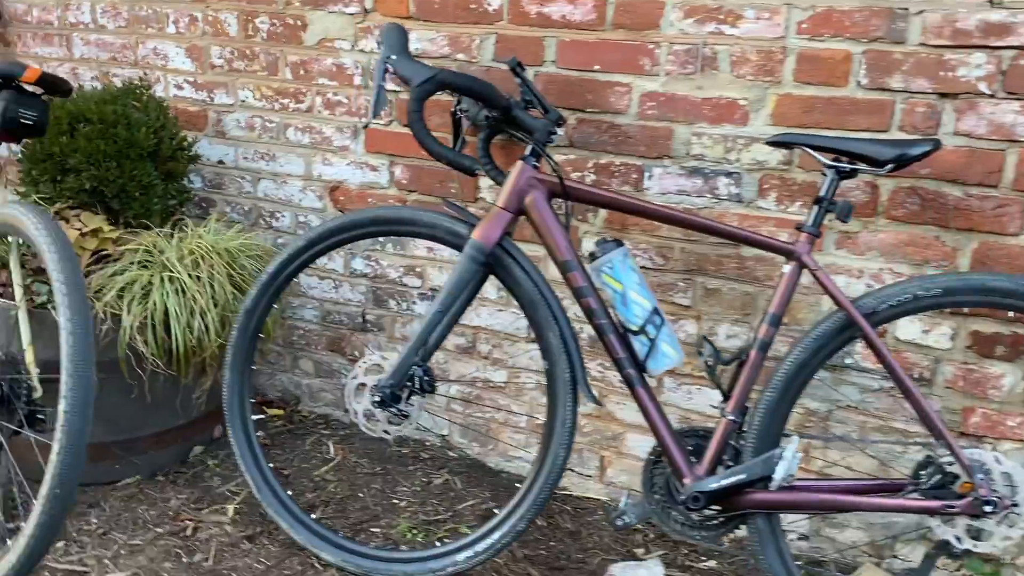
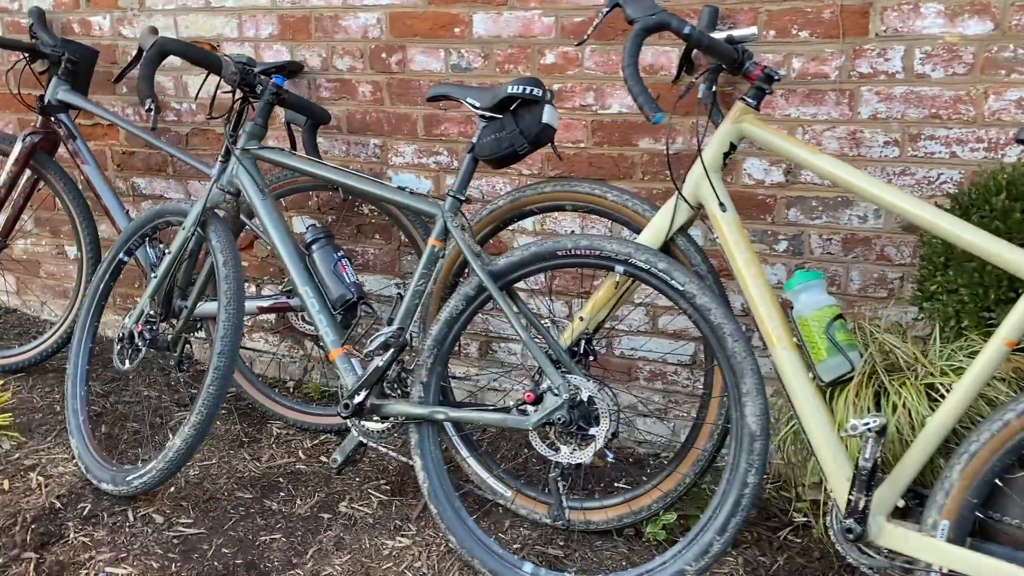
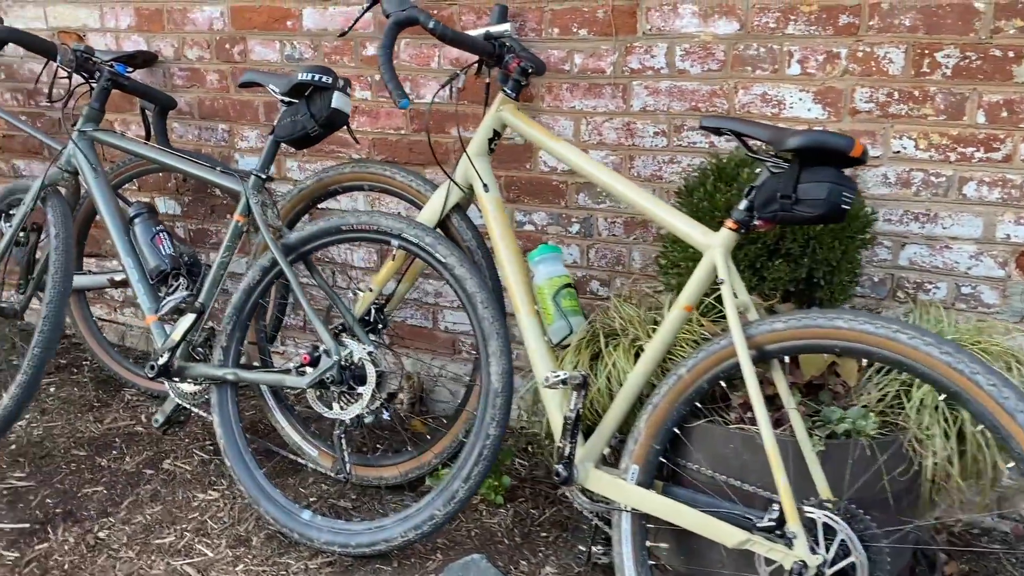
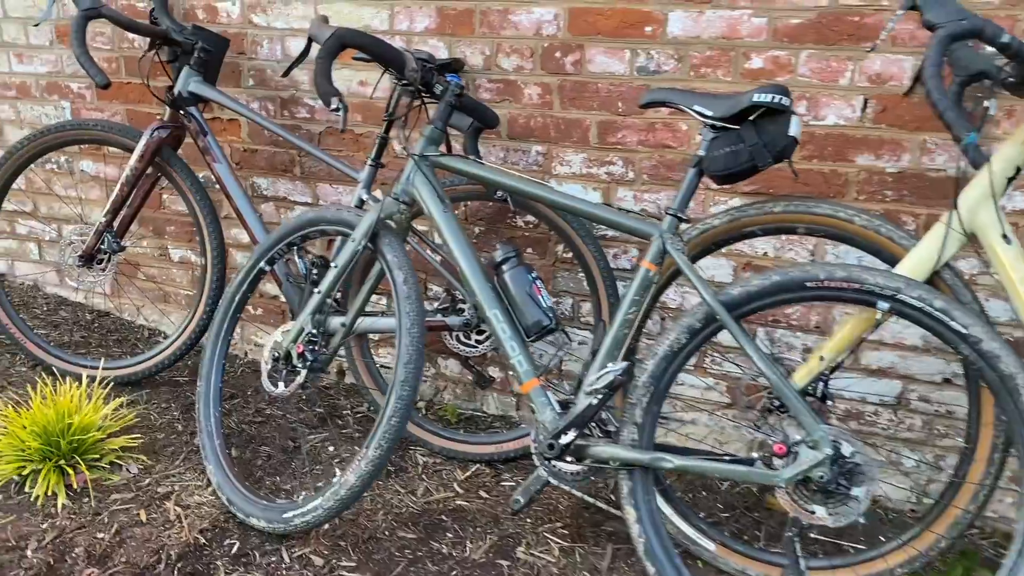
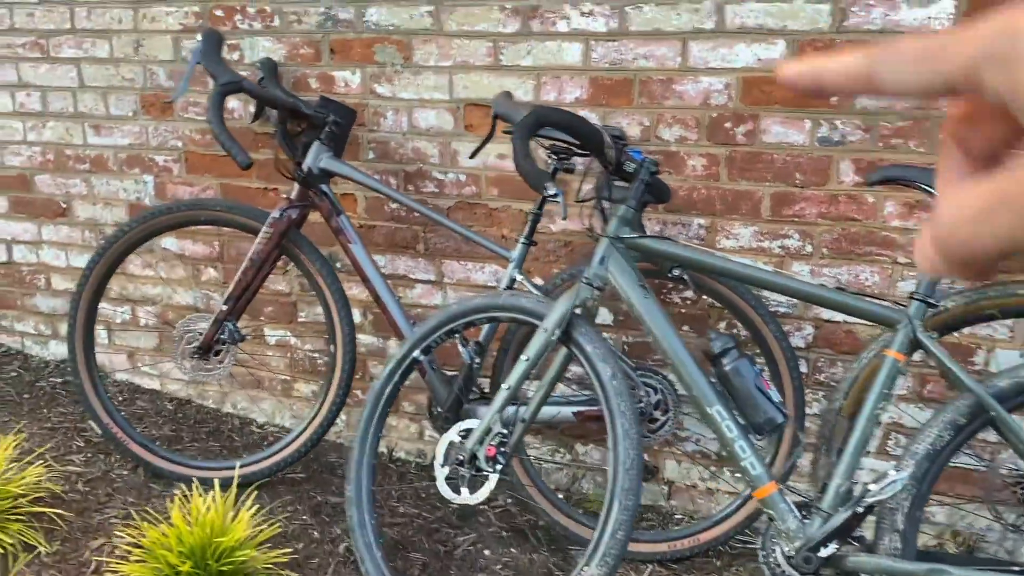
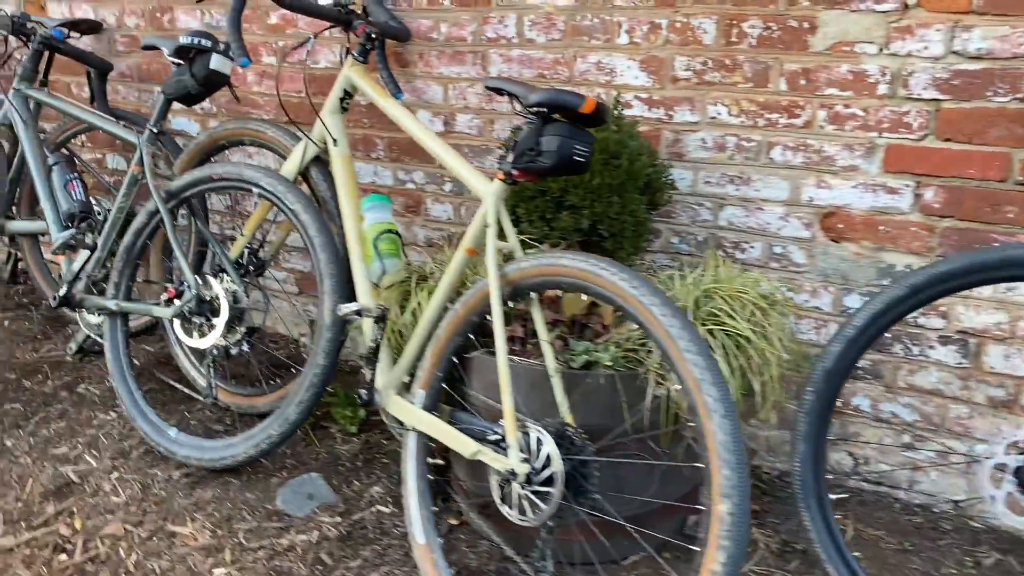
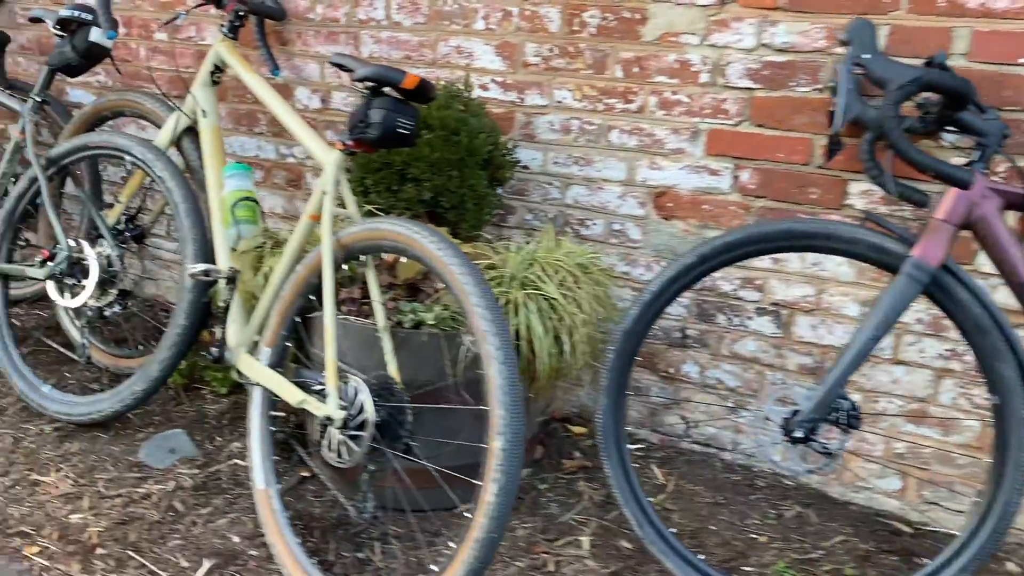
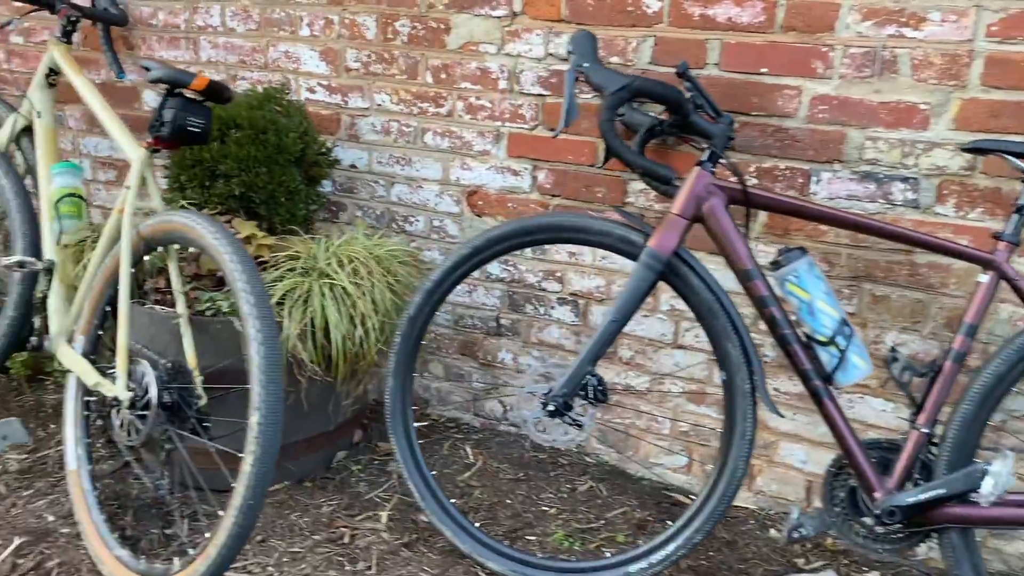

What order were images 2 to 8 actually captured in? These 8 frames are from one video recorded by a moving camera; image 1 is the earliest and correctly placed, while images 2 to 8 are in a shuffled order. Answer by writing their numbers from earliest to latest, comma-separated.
8, 7, 6, 3, 2, 4, 5
